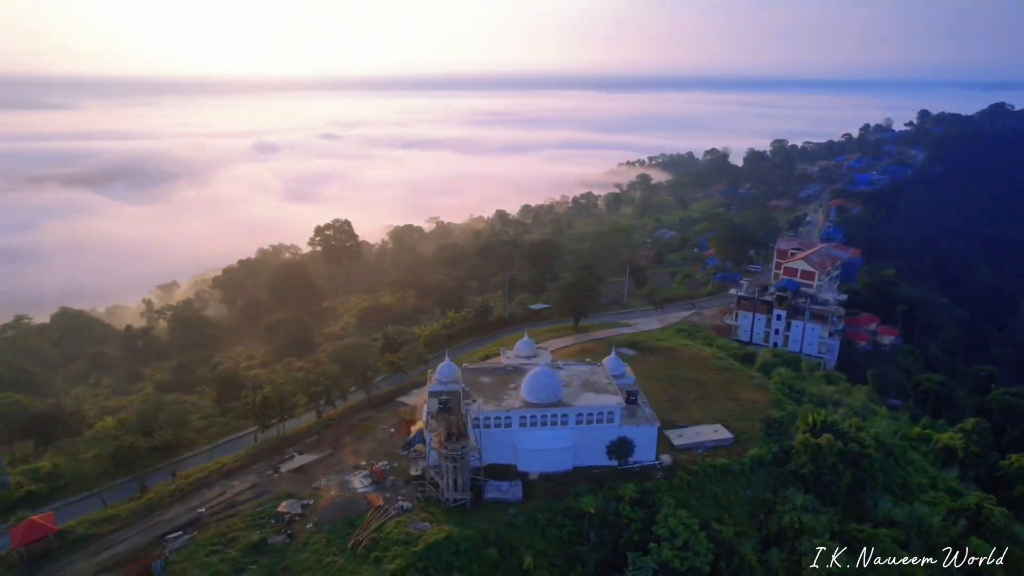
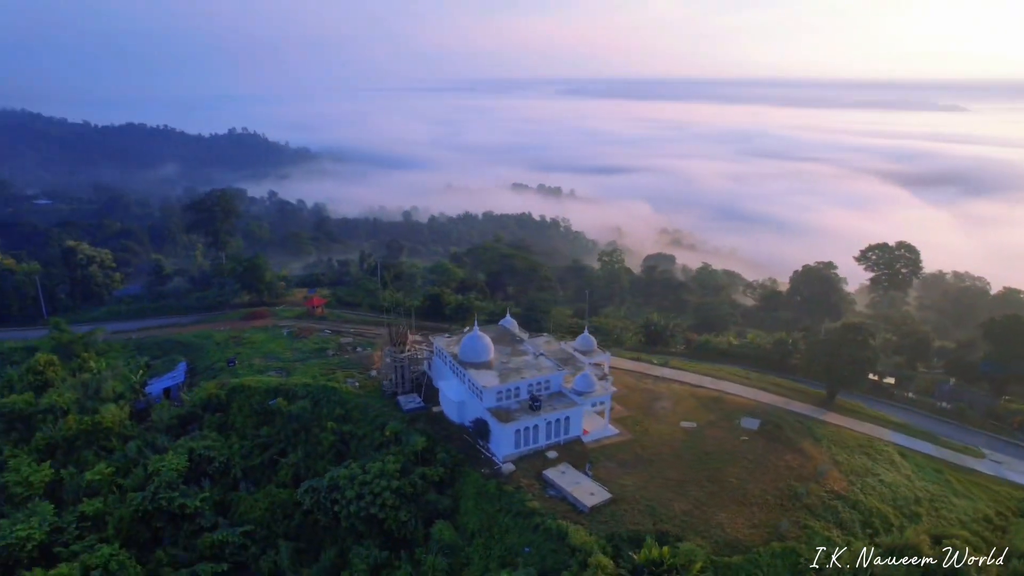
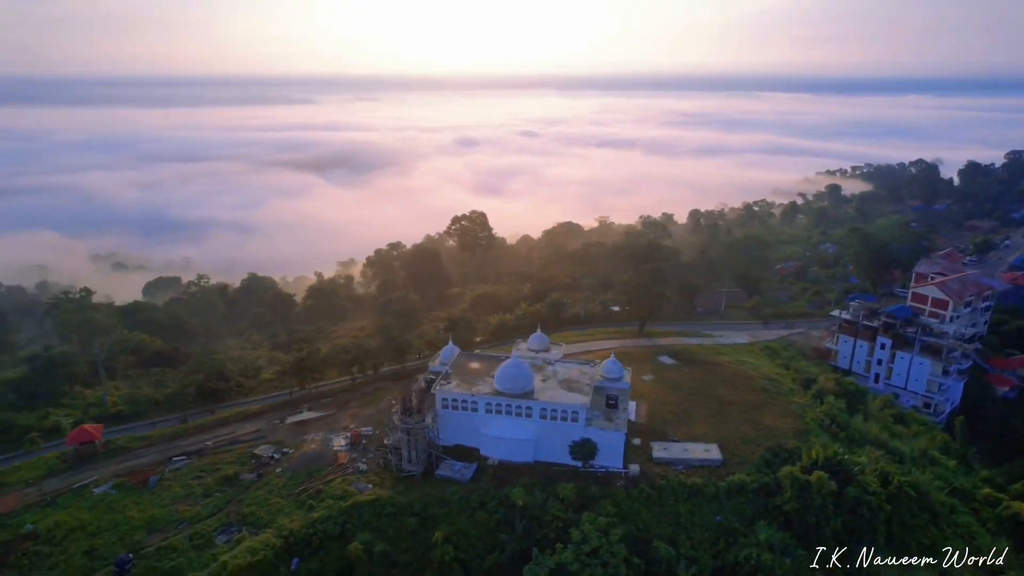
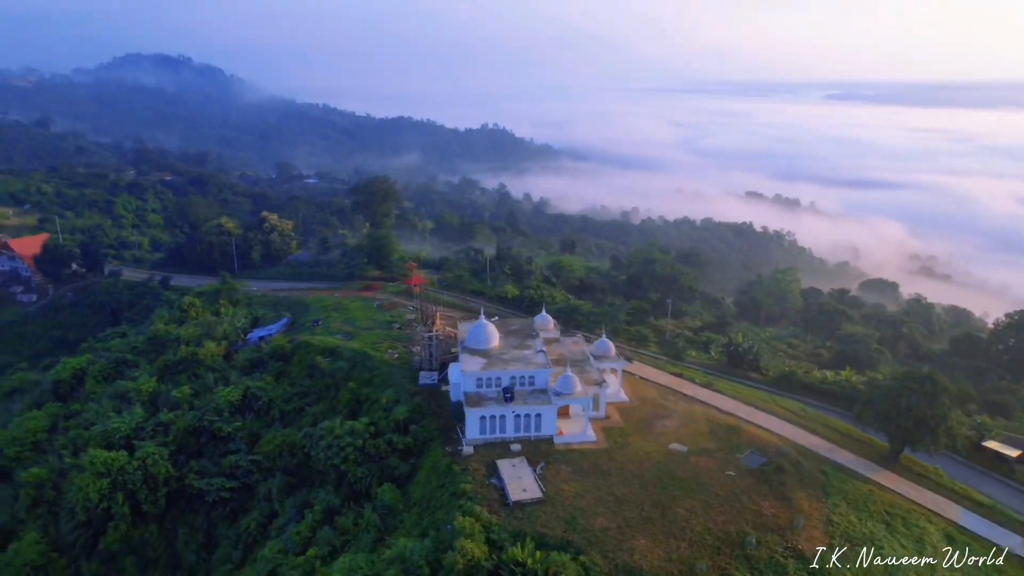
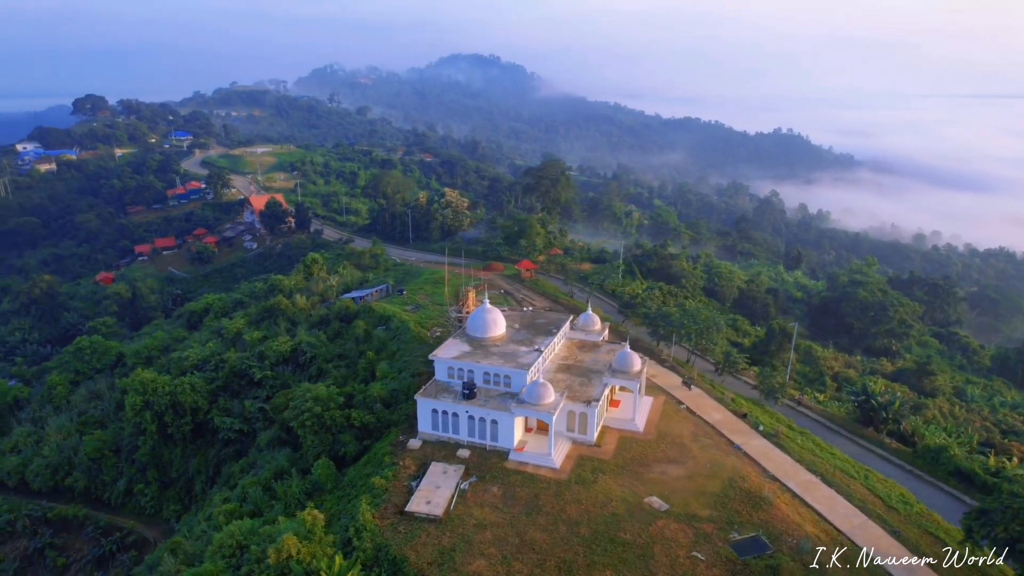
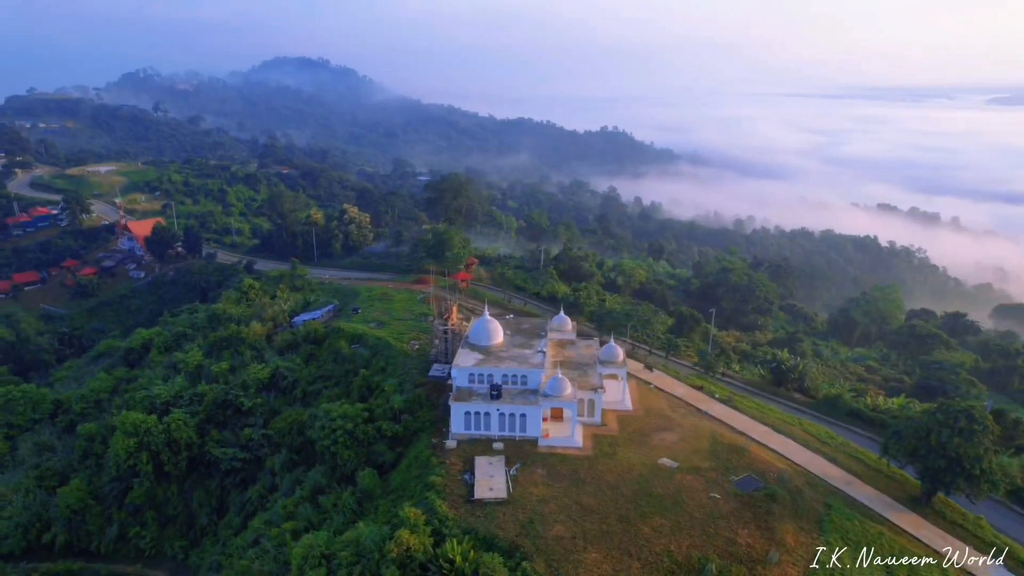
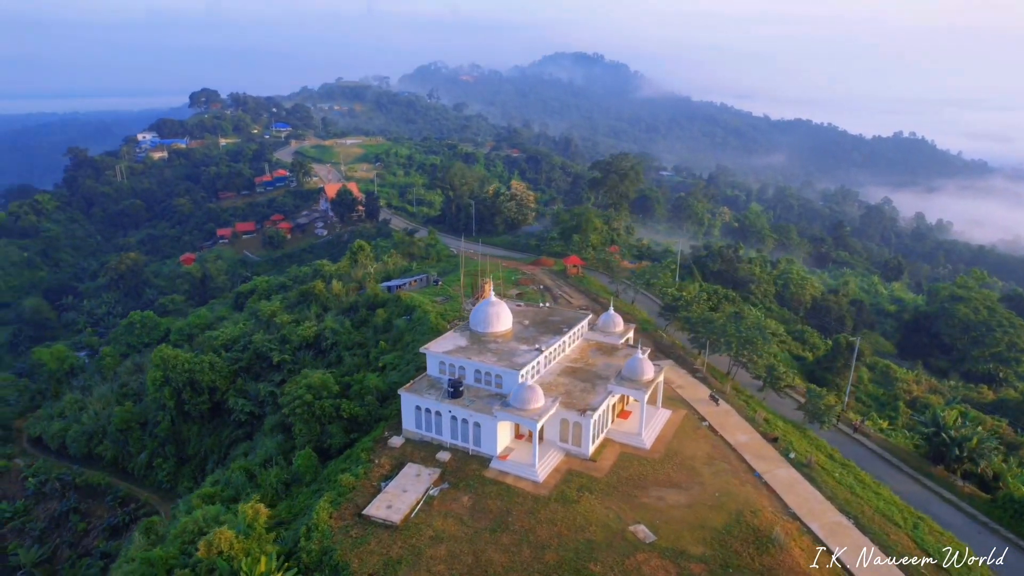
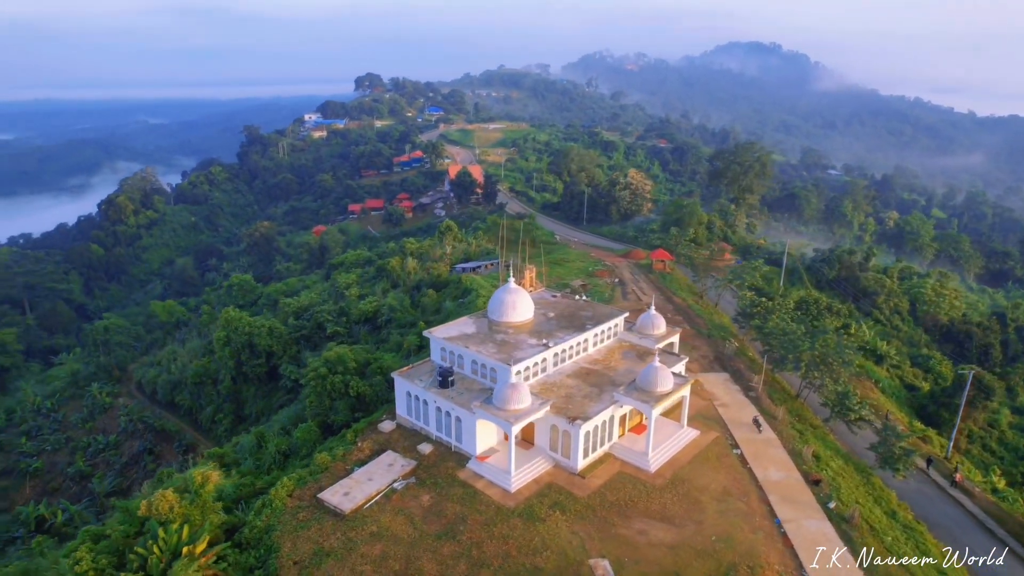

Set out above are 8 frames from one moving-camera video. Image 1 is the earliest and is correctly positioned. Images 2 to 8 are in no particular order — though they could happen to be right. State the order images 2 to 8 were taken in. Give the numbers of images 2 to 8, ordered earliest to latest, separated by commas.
3, 2, 4, 6, 5, 7, 8
